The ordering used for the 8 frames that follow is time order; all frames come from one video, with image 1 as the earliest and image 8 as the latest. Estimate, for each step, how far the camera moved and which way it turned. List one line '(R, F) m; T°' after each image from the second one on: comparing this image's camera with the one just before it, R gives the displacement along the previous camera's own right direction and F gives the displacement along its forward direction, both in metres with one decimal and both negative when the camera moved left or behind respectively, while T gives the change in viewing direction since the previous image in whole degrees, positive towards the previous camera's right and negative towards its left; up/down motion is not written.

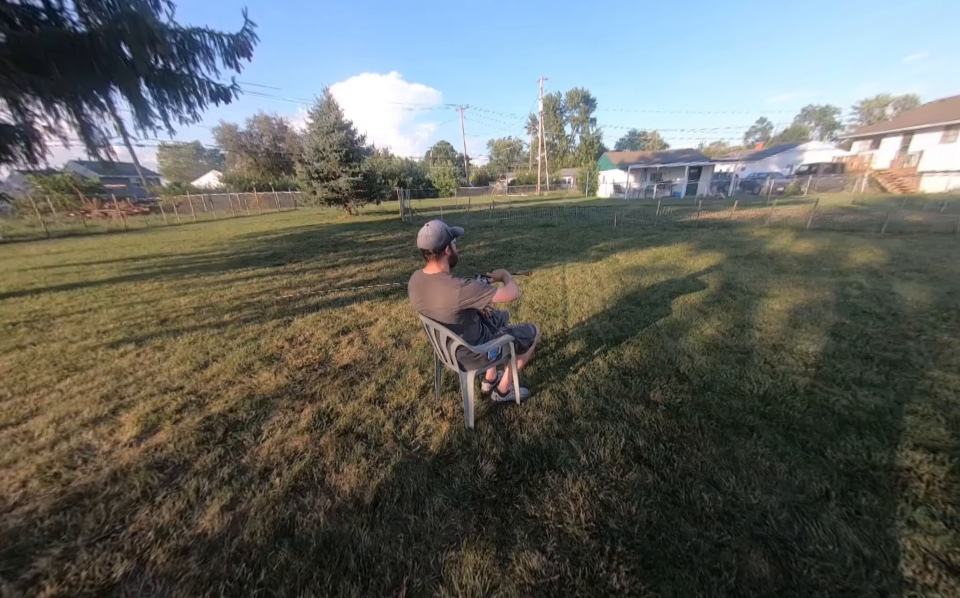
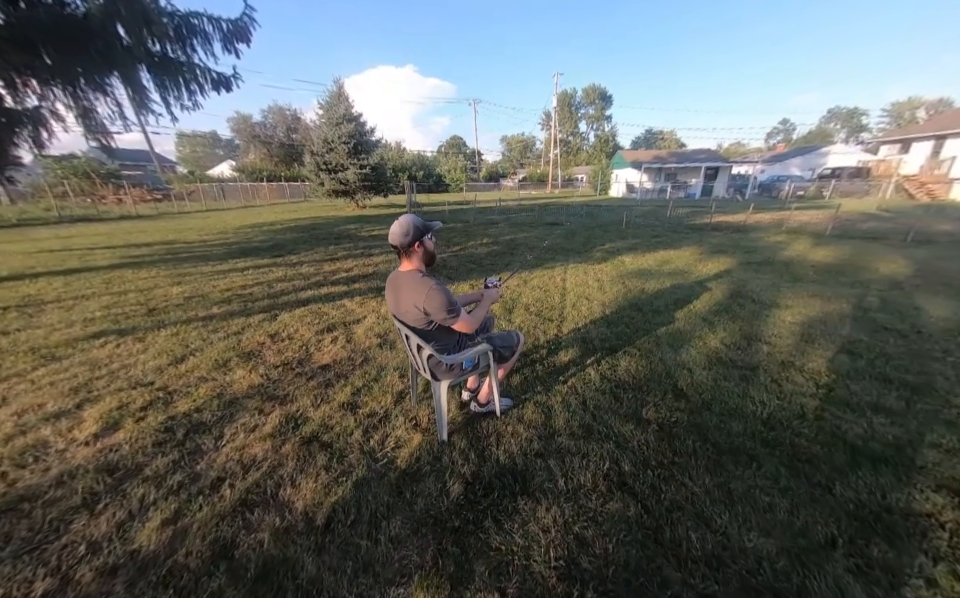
(+0.2, +0.2) m; -1°
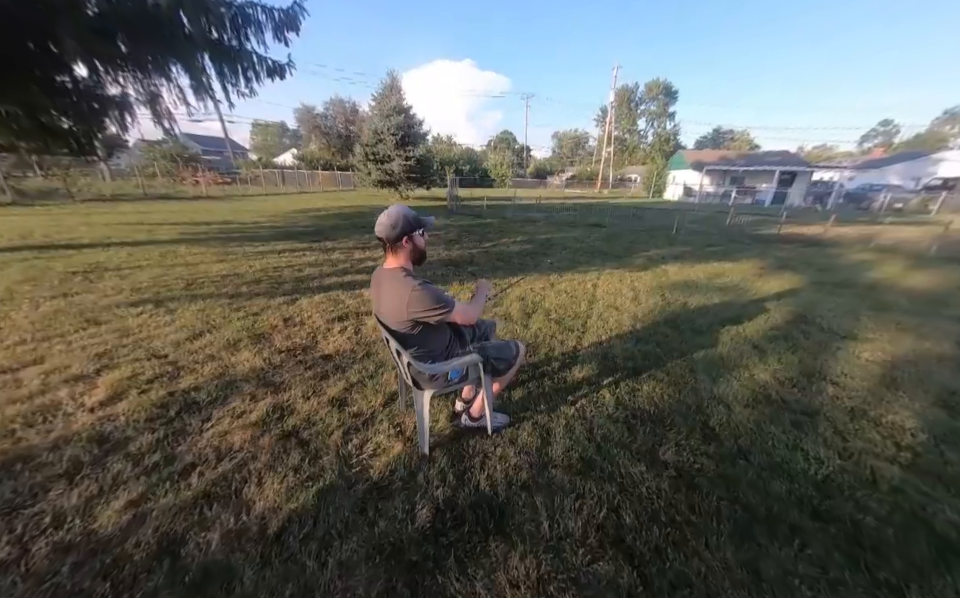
(+0.3, +0.3) m; -7°
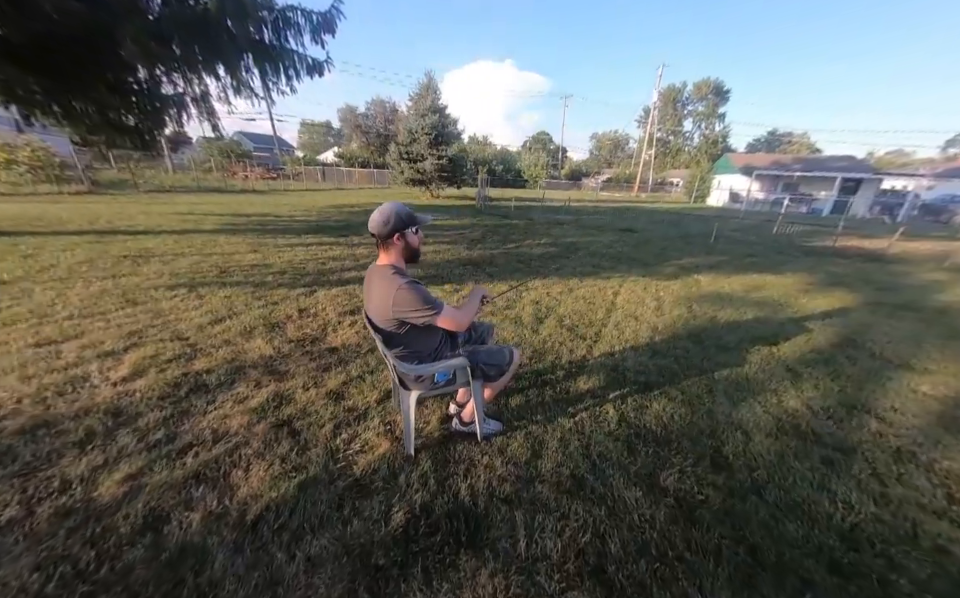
(+0.2, +0.1) m; -5°
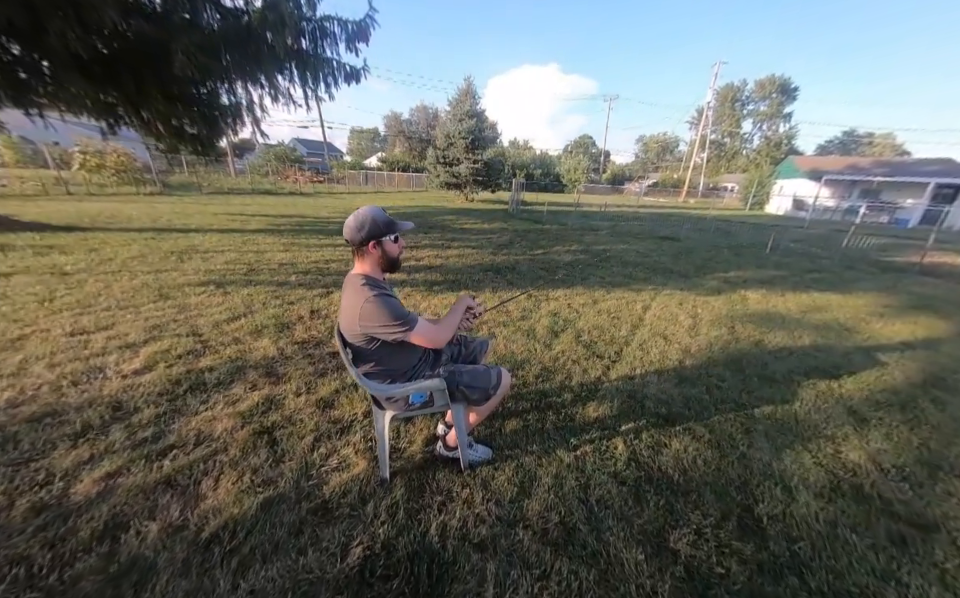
(+0.3, +0.2) m; -6°
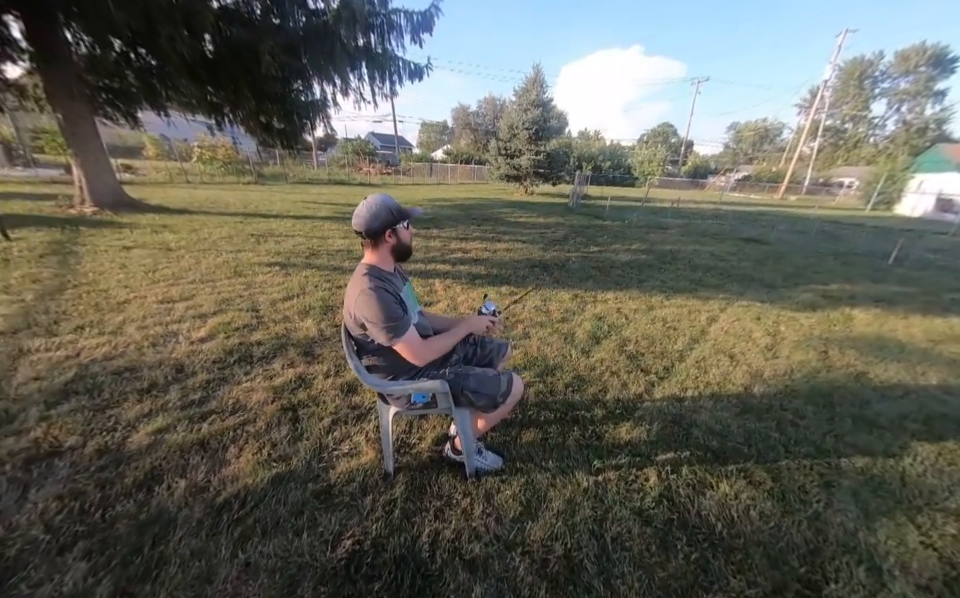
(+0.2, +0.2) m; -10°
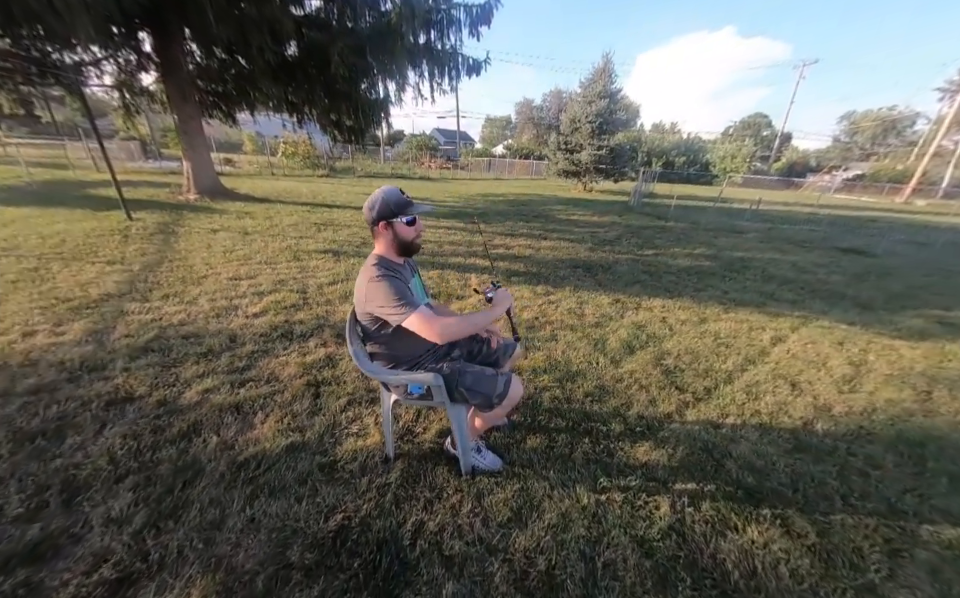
(+0.3, +0.1) m; -10°
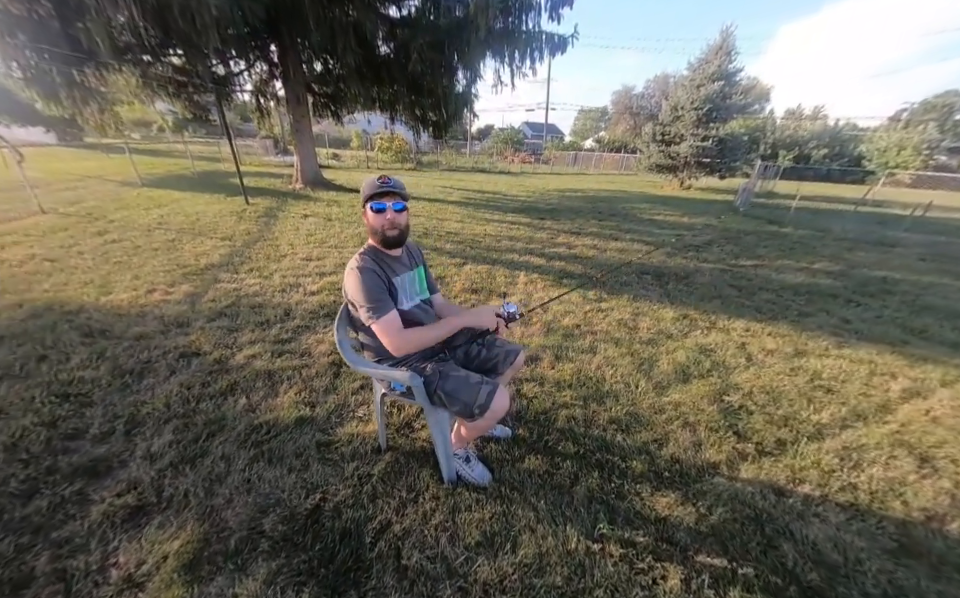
(+0.4, +0.2) m; -14°
